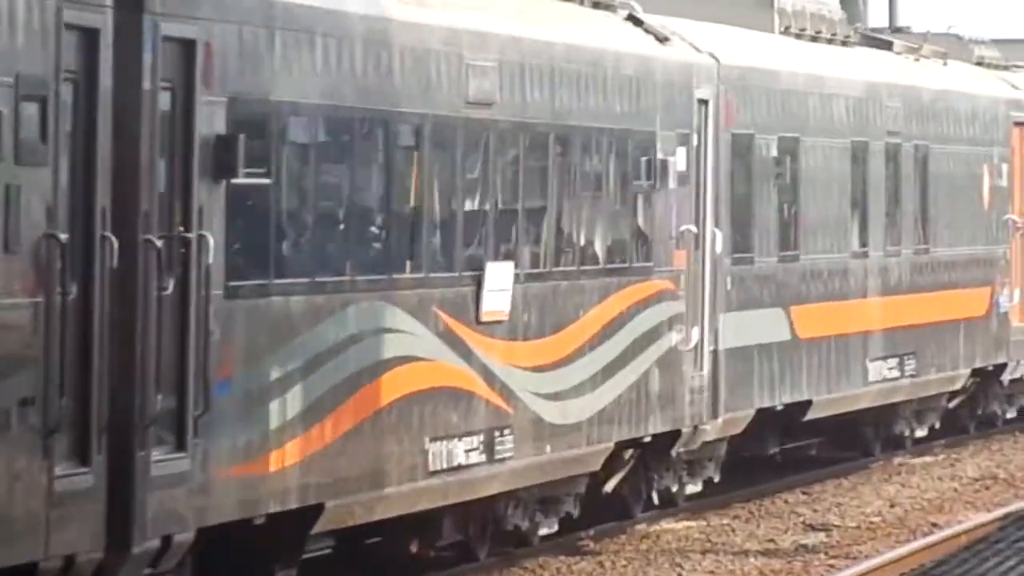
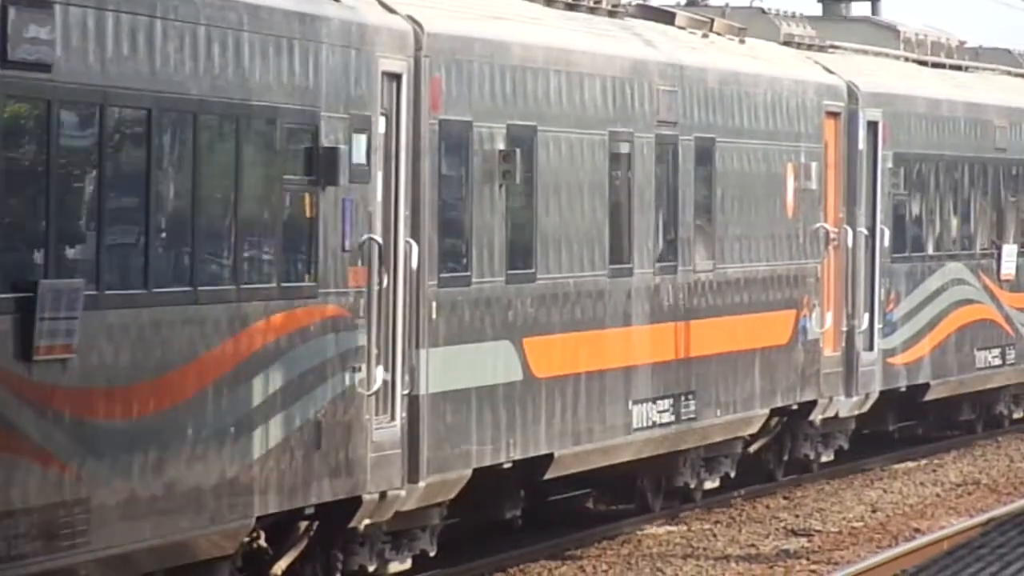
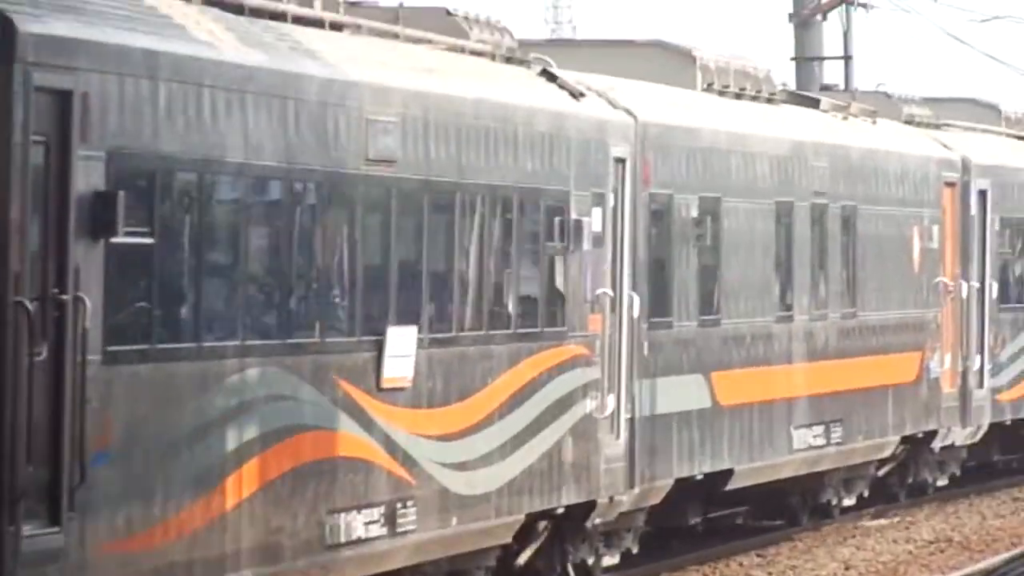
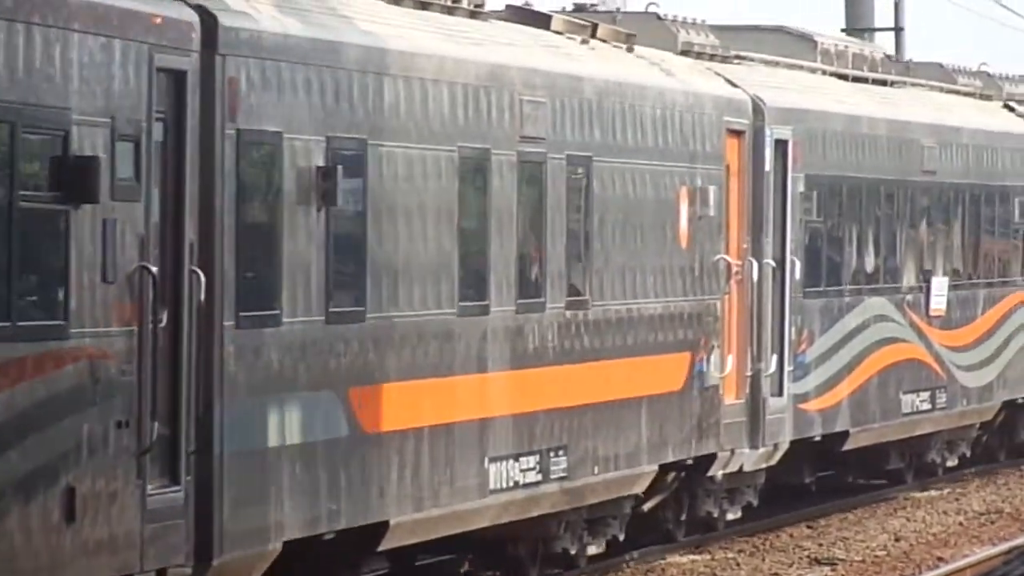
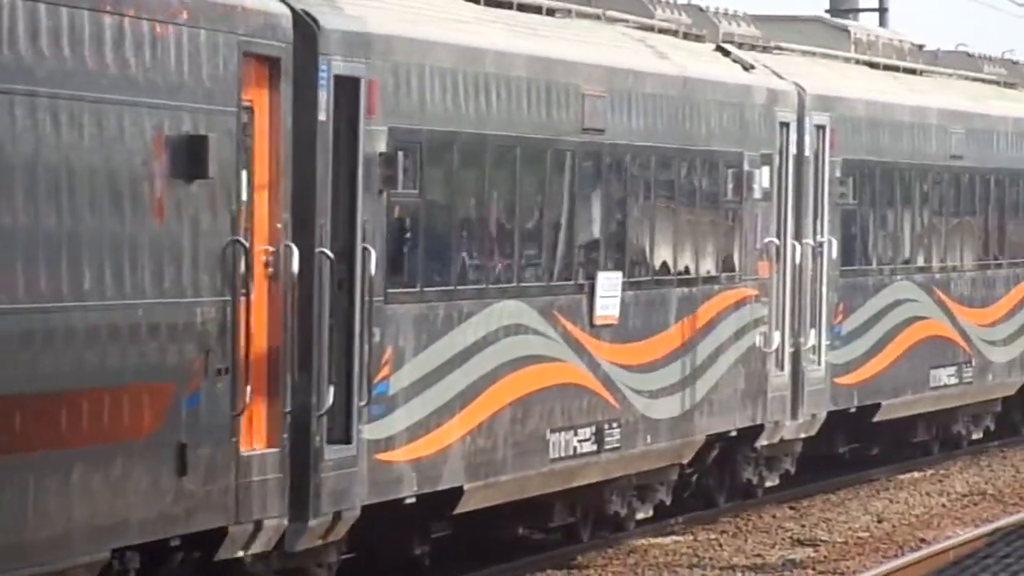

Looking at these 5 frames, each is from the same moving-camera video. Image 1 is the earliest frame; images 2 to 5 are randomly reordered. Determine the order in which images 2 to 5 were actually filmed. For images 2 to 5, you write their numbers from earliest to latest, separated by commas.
3, 2, 4, 5
